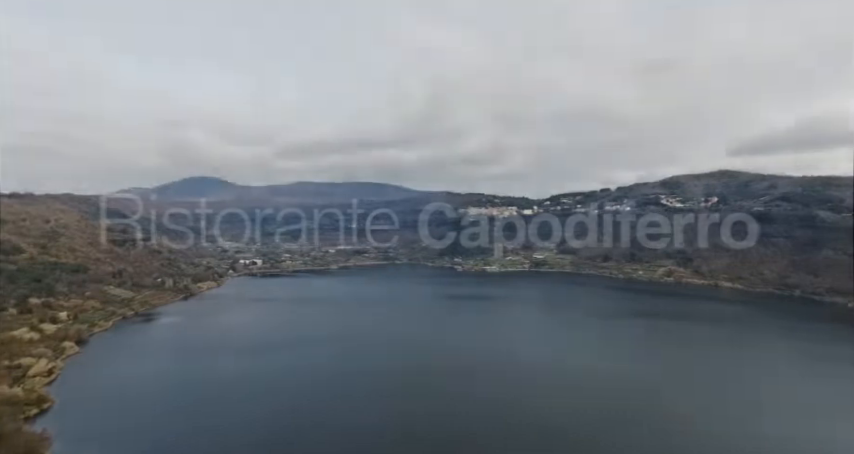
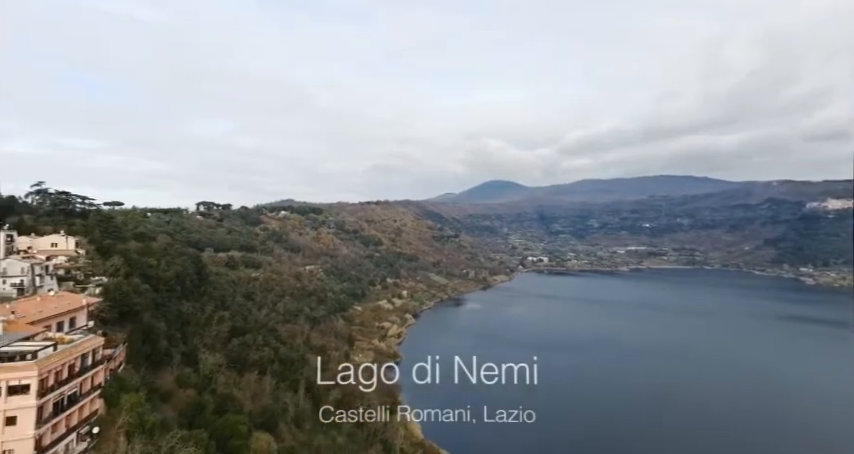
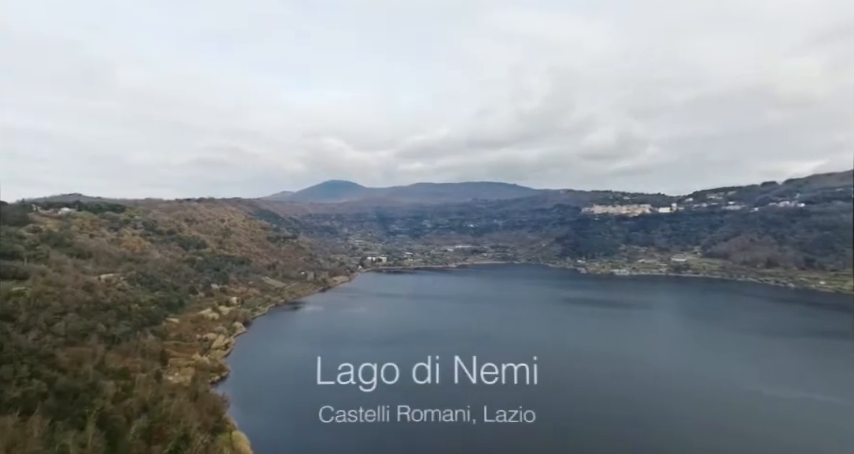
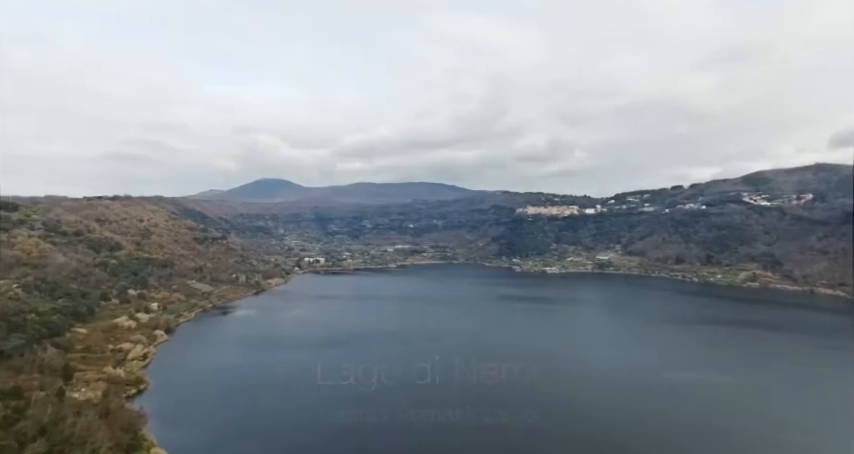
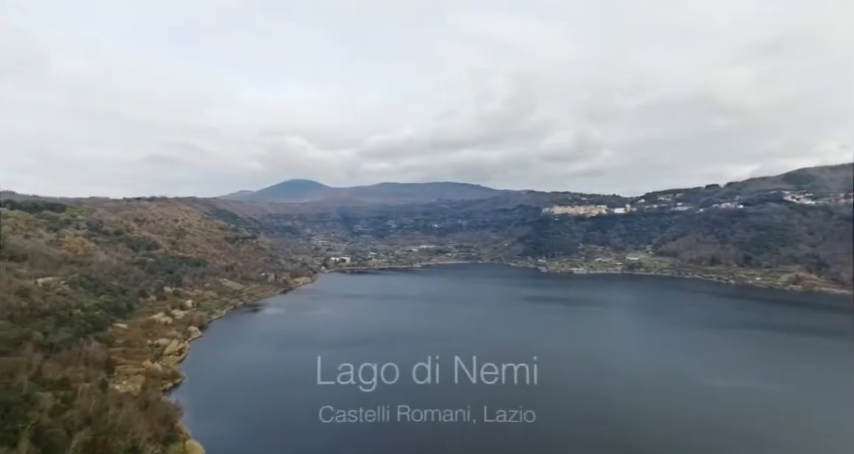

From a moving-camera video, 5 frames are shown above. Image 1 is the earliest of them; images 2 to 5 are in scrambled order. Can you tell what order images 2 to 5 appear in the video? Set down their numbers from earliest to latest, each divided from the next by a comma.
4, 5, 3, 2
